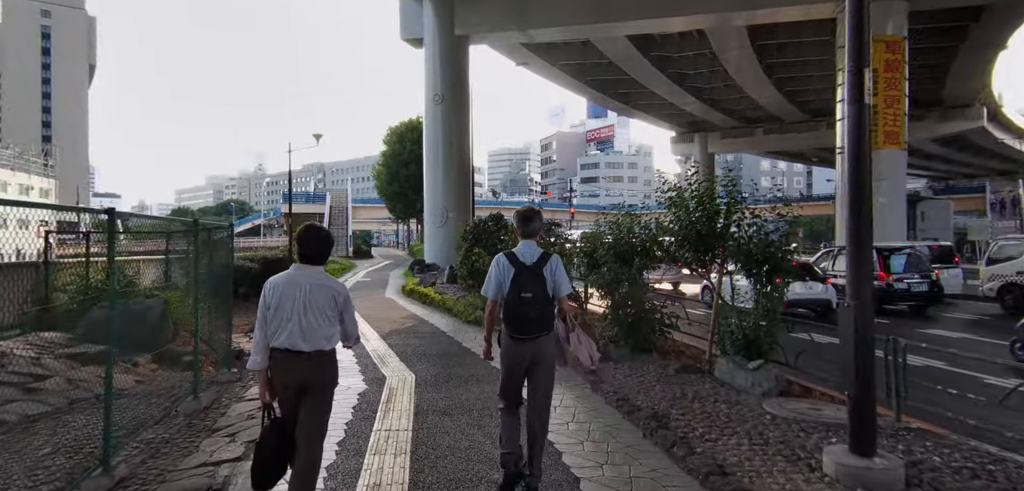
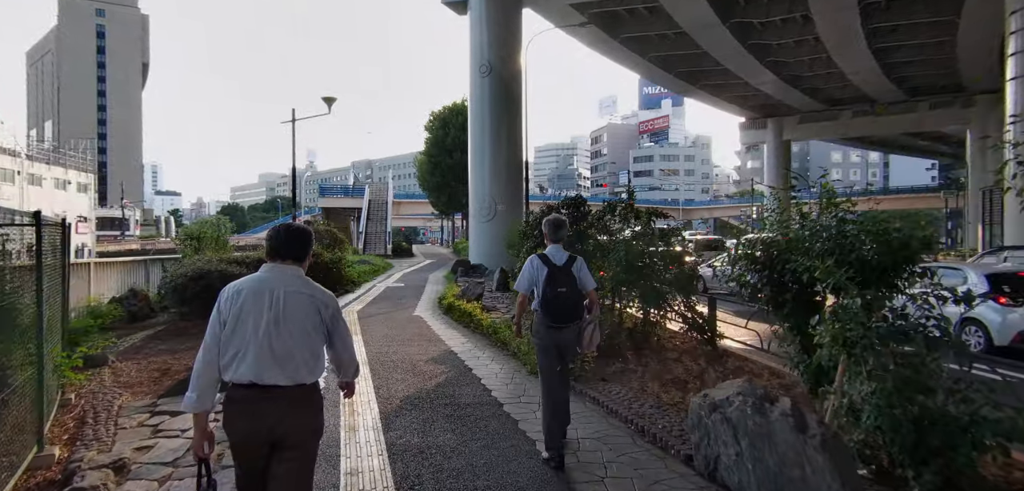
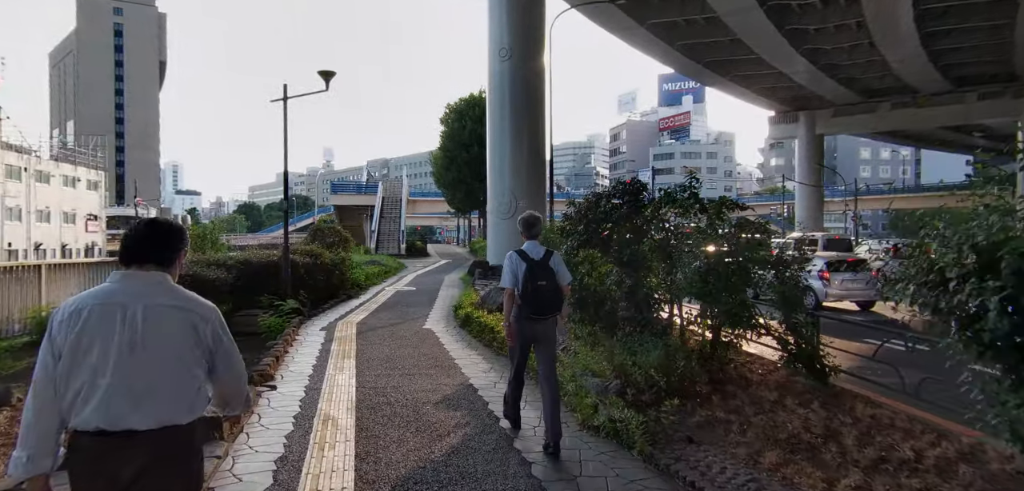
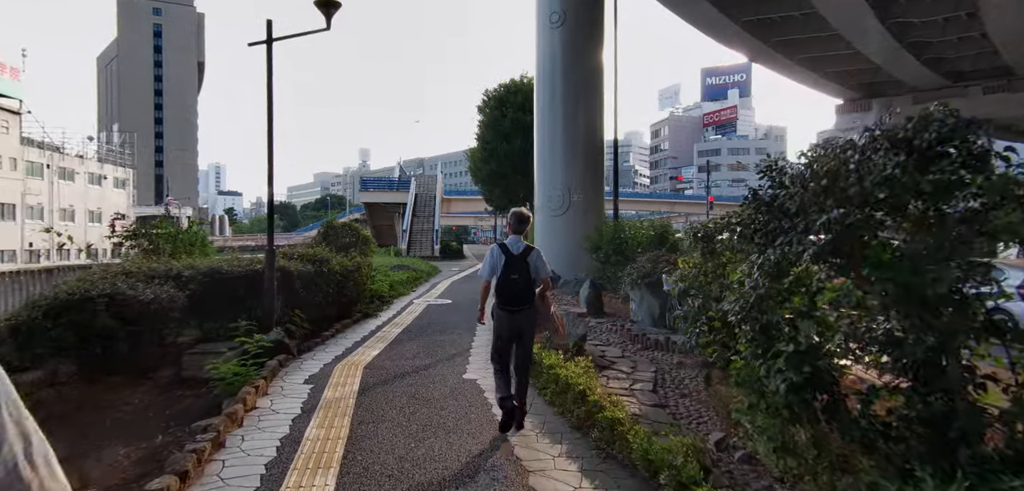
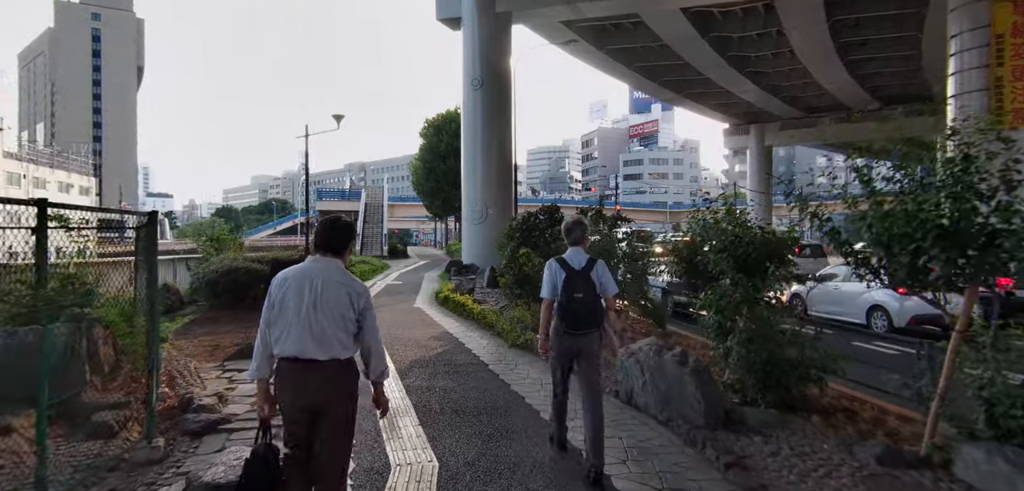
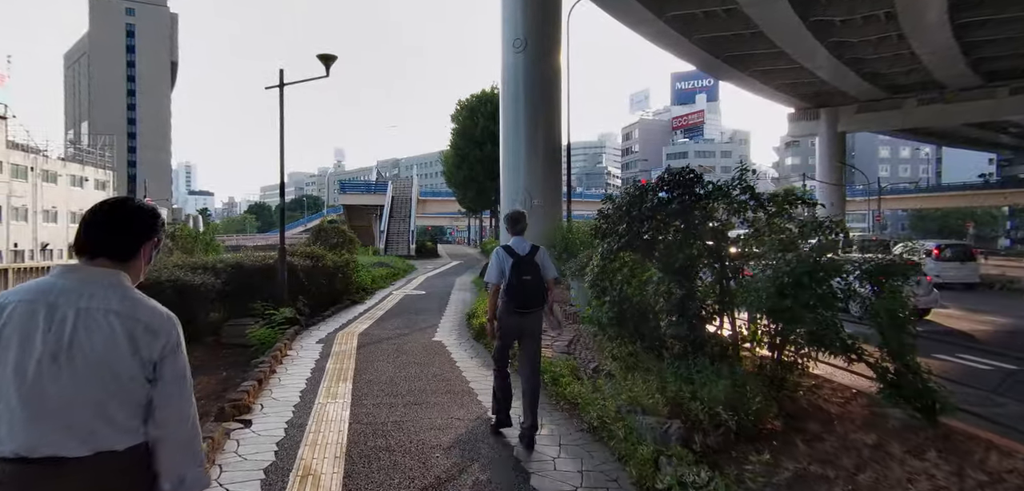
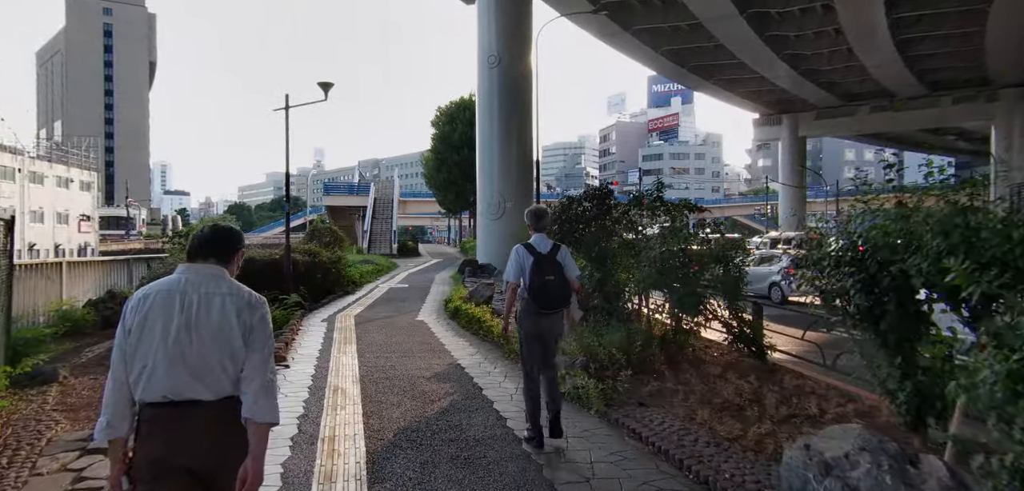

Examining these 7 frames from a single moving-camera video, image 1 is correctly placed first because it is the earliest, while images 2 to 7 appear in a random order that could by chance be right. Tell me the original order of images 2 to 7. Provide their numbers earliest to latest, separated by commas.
5, 2, 7, 3, 6, 4
